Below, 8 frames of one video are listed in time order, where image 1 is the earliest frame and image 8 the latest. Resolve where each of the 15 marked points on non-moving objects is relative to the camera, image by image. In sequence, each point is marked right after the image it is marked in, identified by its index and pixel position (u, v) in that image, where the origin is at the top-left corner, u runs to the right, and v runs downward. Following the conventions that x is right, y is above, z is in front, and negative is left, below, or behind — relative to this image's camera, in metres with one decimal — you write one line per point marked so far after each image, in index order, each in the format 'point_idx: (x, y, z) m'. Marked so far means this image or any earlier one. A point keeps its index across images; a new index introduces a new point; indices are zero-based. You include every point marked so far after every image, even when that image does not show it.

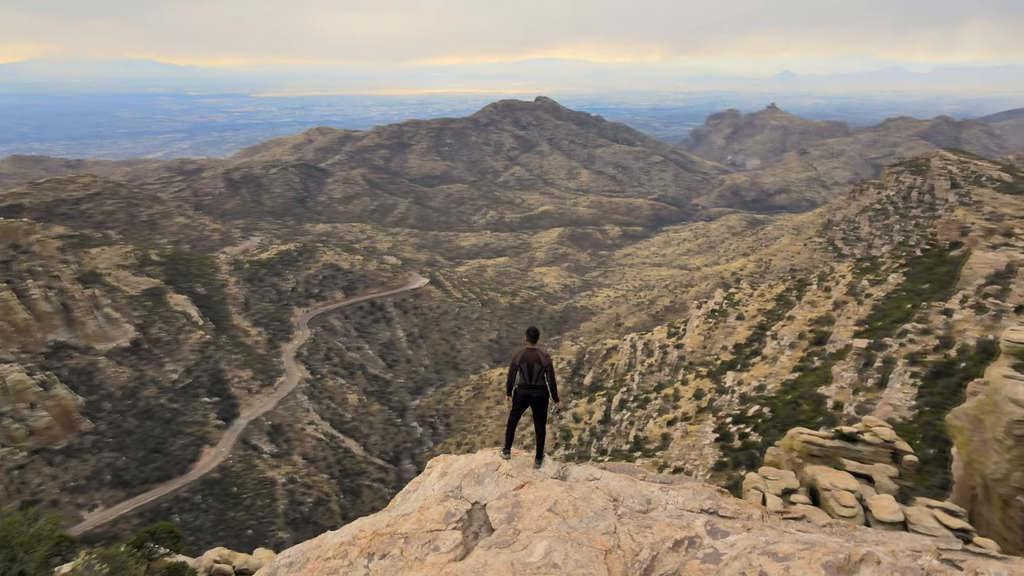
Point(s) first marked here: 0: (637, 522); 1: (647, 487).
0: (+1.3, -2.4, +7.6) m
1: (+1.5, -2.3, +8.5) m
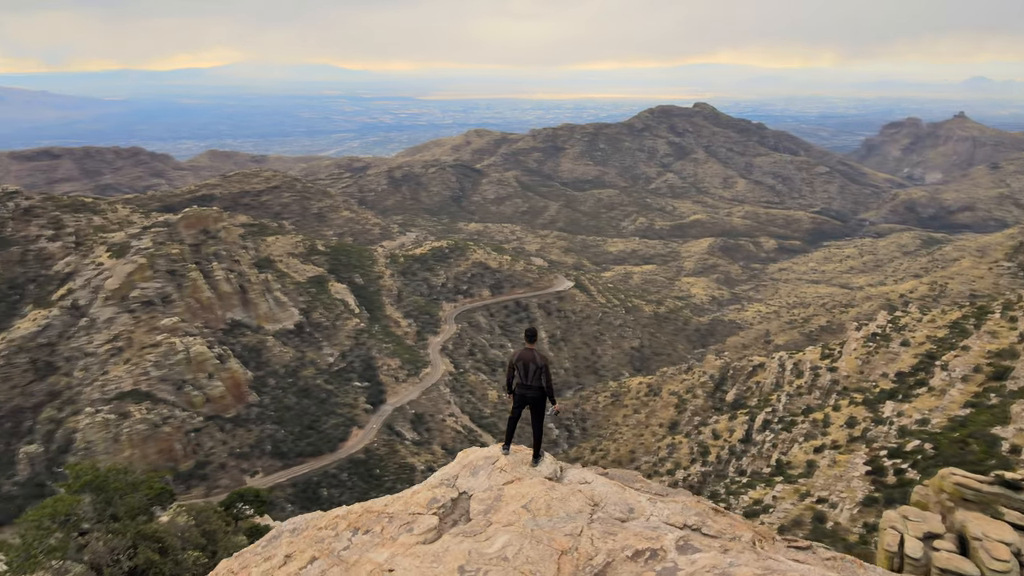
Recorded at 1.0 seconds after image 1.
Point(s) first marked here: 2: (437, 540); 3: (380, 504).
0: (+0.9, -2.5, +7.6) m
1: (+1.4, -2.4, +8.4) m
2: (-0.8, -2.6, +7.6) m
3: (-1.7, -2.6, +8.7) m
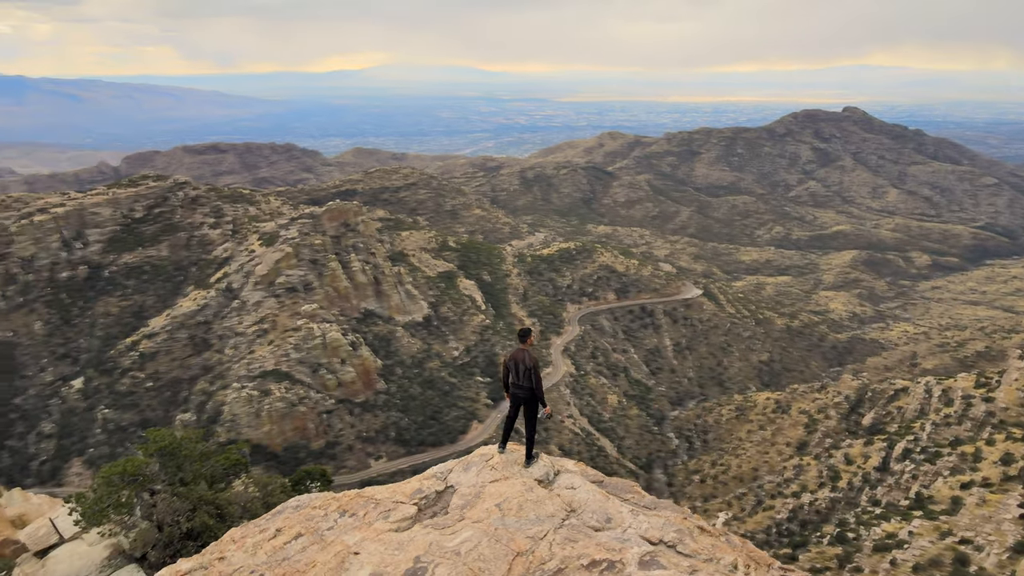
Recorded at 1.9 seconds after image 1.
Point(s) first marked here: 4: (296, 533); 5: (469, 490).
0: (+0.6, -2.5, +7.5) m
1: (+1.2, -2.5, +8.3) m
2: (-1.1, -2.6, +7.8) m
3: (-1.8, -2.5, +9.1) m
4: (-2.4, -2.8, +8.4) m
5: (-0.5, -2.3, +8.5) m
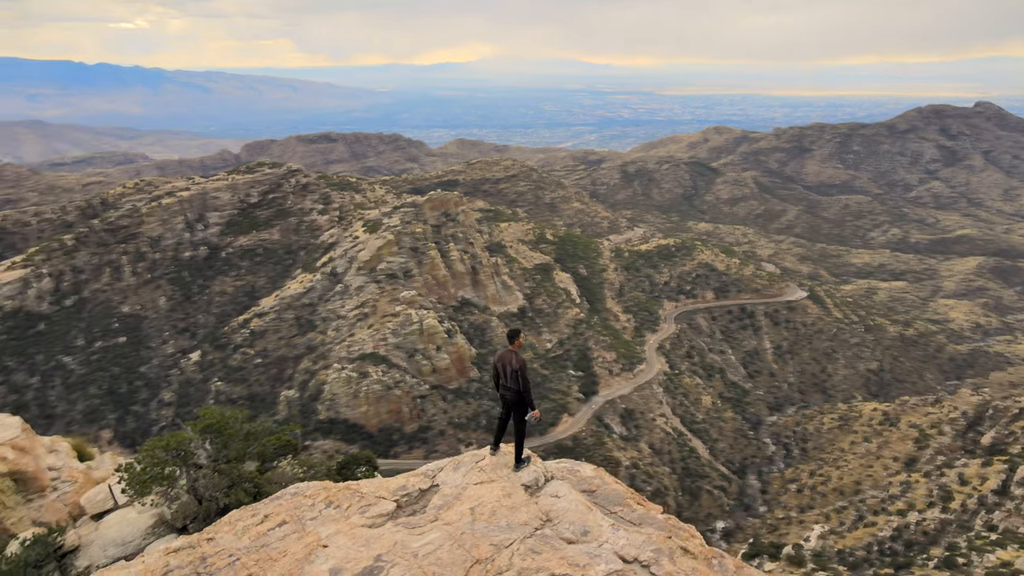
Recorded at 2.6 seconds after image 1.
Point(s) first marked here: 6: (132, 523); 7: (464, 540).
0: (+0.2, -2.5, +7.2) m
1: (+1.0, -2.5, +7.9) m
2: (-1.4, -2.5, +7.8) m
3: (-1.9, -2.4, +9.1) m
4: (-2.7, -2.7, +8.5) m
5: (-0.7, -2.3, +8.4) m
6: (-7.1, -4.4, +13.8) m
7: (-0.5, -2.5, +7.3) m
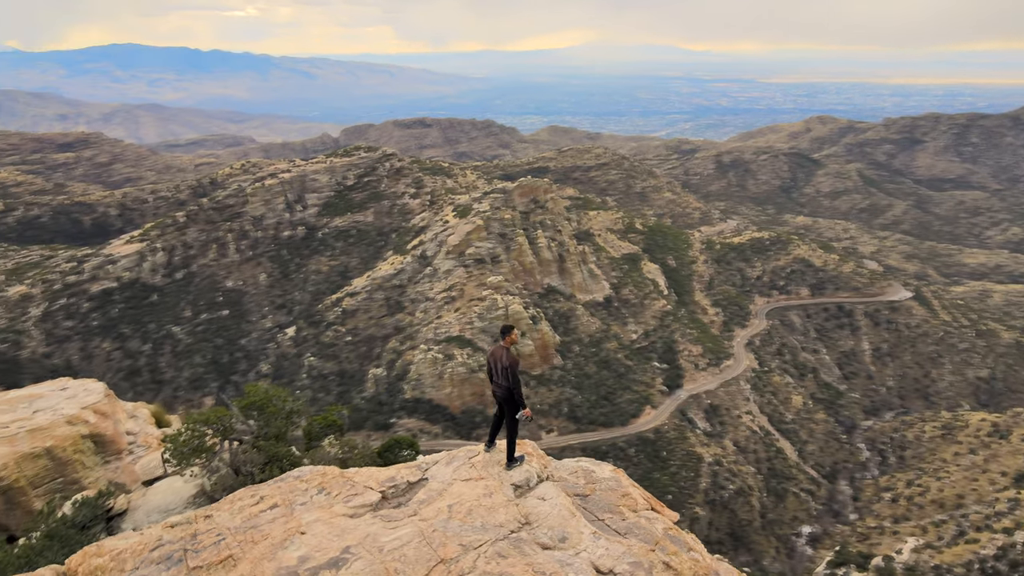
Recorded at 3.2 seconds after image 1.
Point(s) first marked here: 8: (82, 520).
0: (-0.1, -2.5, +7.0) m
1: (+0.7, -2.5, +7.7) m
2: (-1.6, -2.4, +7.8) m
3: (-2.0, -2.3, +9.2) m
4: (-2.8, -2.5, +8.6) m
5: (-0.8, -2.2, +8.3) m
6: (-6.6, -4.0, +14.5) m
7: (-0.8, -2.4, +7.2) m
8: (-7.8, -4.2, +13.6) m
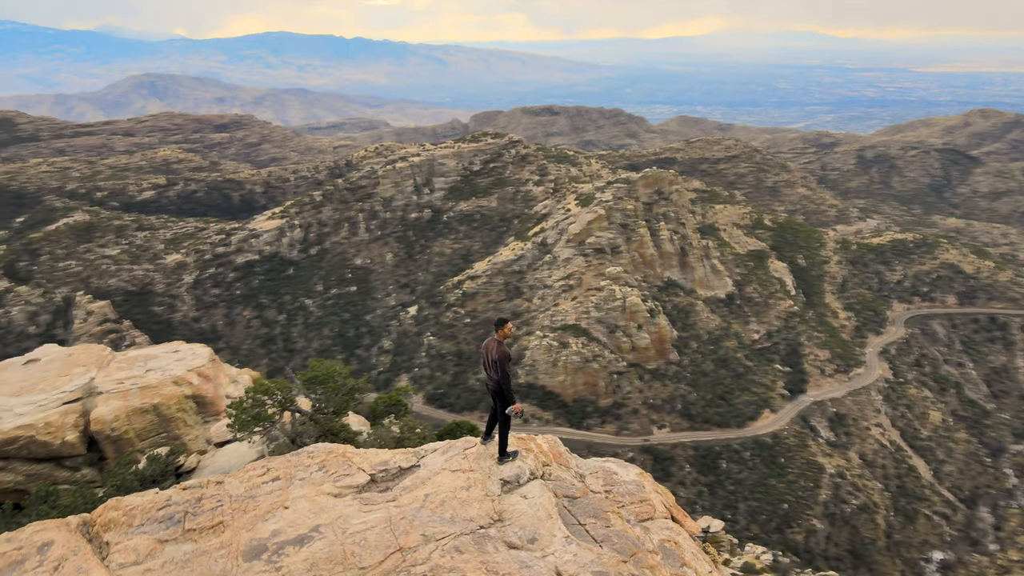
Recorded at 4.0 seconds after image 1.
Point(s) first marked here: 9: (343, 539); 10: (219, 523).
0: (-0.4, -2.4, +7.0) m
1: (+0.5, -2.4, +7.5) m
2: (-1.9, -2.2, +8.0) m
3: (-2.0, -2.1, +9.4) m
4: (-2.9, -2.3, +9.0) m
5: (-1.0, -2.1, +8.3) m
6: (-5.8, -3.5, +15.4) m
7: (-1.1, -2.3, +7.2) m
8: (-7.1, -3.7, +14.7) m
9: (-1.6, -2.4, +7.0) m
10: (-3.2, -2.6, +8.0) m
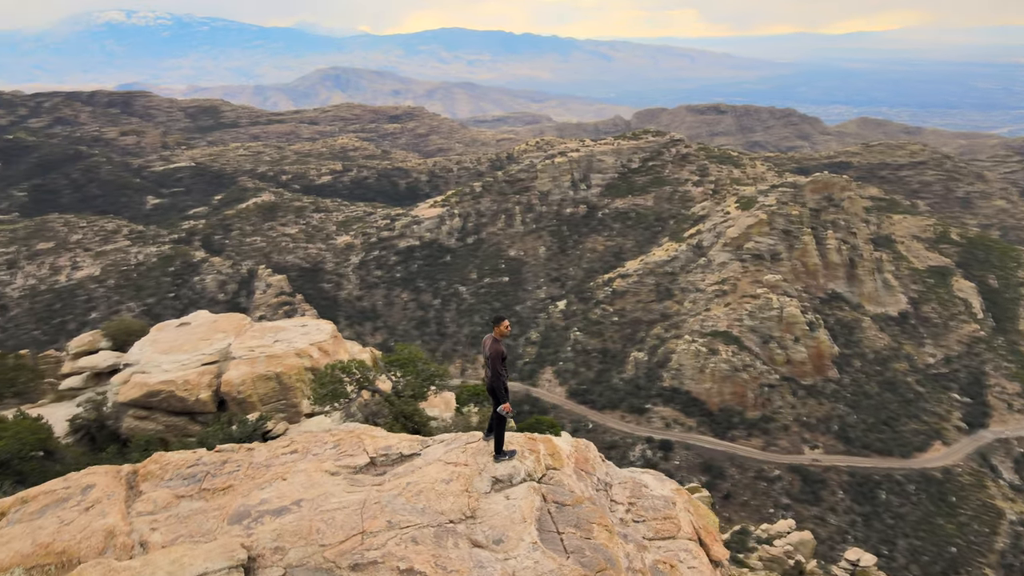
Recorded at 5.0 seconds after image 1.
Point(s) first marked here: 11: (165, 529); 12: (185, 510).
0: (-0.8, -2.4, +7.0) m
1: (+0.1, -2.4, +7.3) m
2: (-2.0, -2.1, +8.3) m
3: (-1.8, -1.9, +9.7) m
4: (-2.8, -2.1, +9.5) m
5: (-1.1, -2.0, +8.5) m
6: (-4.4, -3.1, +16.3) m
7: (-1.4, -2.2, +7.4) m
8: (-5.9, -3.2, +16.0) m
9: (-1.9, -2.2, +7.3) m
10: (-3.3, -2.3, +8.6) m
11: (-3.6, -2.5, +7.8) m
12: (-3.6, -2.4, +8.2) m
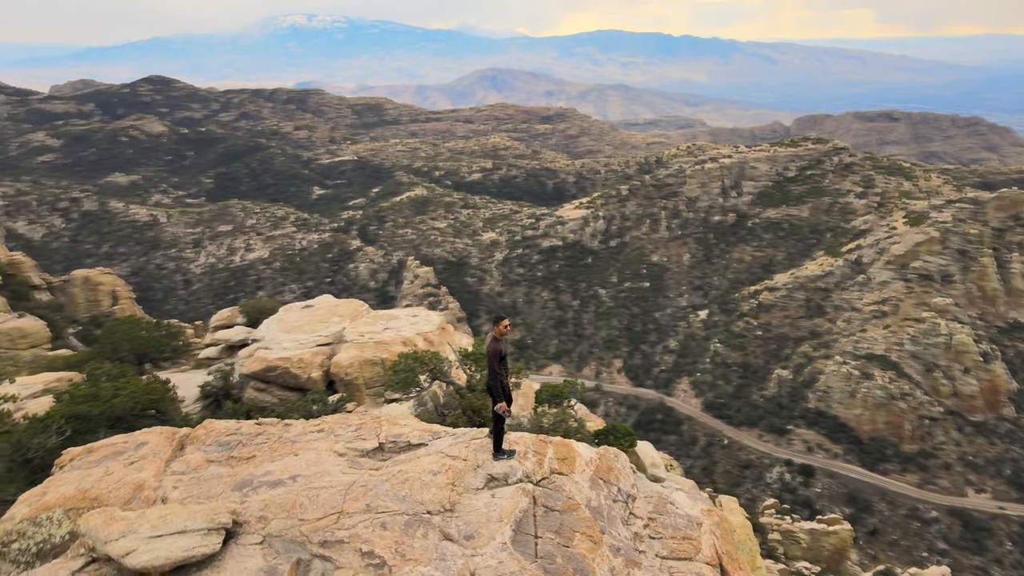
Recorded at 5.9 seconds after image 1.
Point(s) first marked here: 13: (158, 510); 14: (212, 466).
0: (-1.1, -2.3, +7.2) m
1: (-0.1, -2.4, +7.3) m
2: (-2.0, -2.0, +8.7) m
3: (-1.5, -1.8, +10.0) m
4: (-2.5, -1.9, +10.0) m
5: (-1.1, -1.9, +8.7) m
6: (-2.9, -2.8, +17.1) m
7: (-1.6, -2.1, +7.7) m
8: (-4.5, -2.9, +16.9) m
9: (-2.2, -2.1, +7.7) m
10: (-3.3, -2.1, +9.3) m
11: (-3.8, -2.3, +8.5) m
12: (-3.7, -2.2, +8.9) m
13: (-3.5, -2.2, +7.3) m
14: (-3.7, -2.2, +9.1) m
